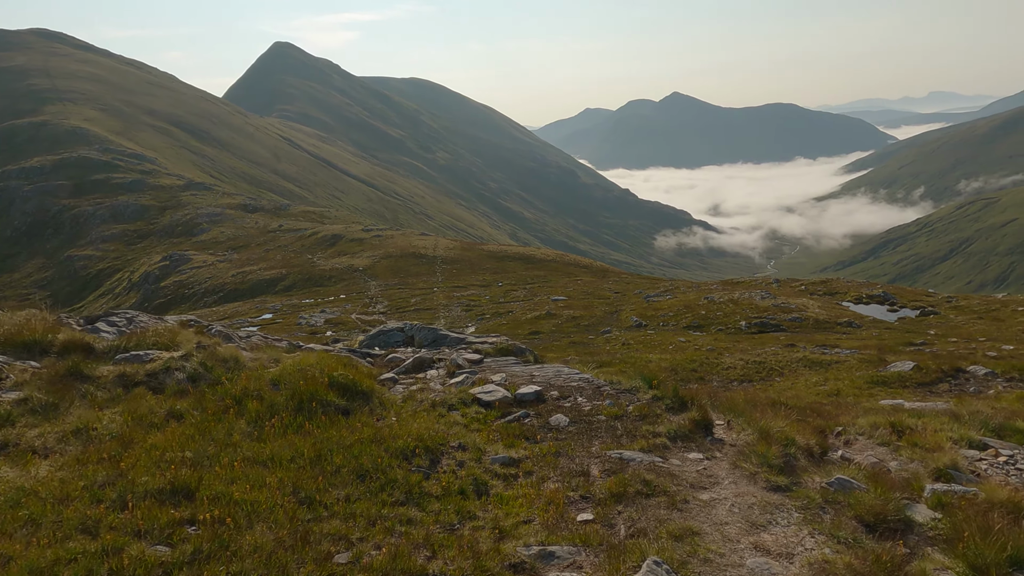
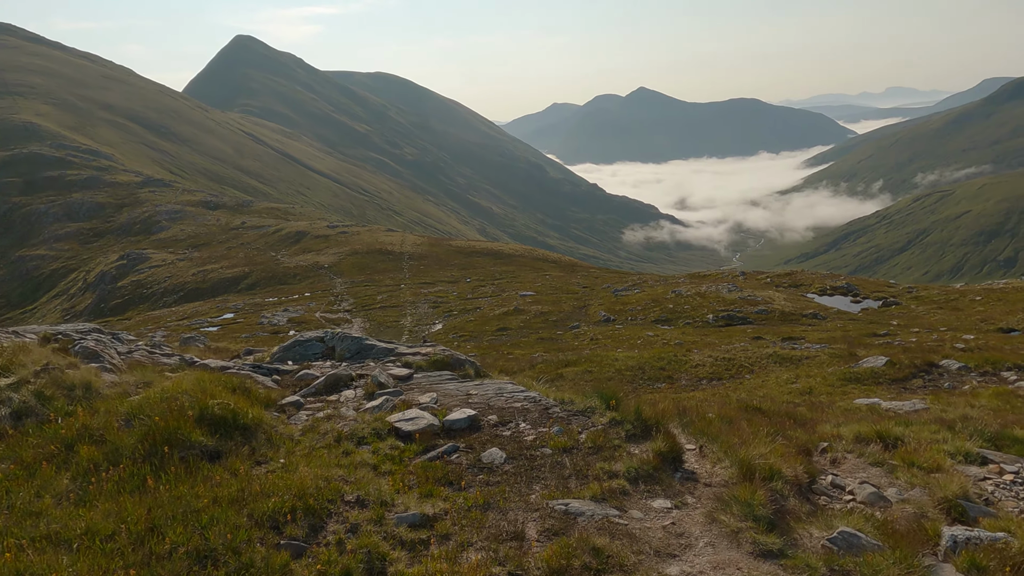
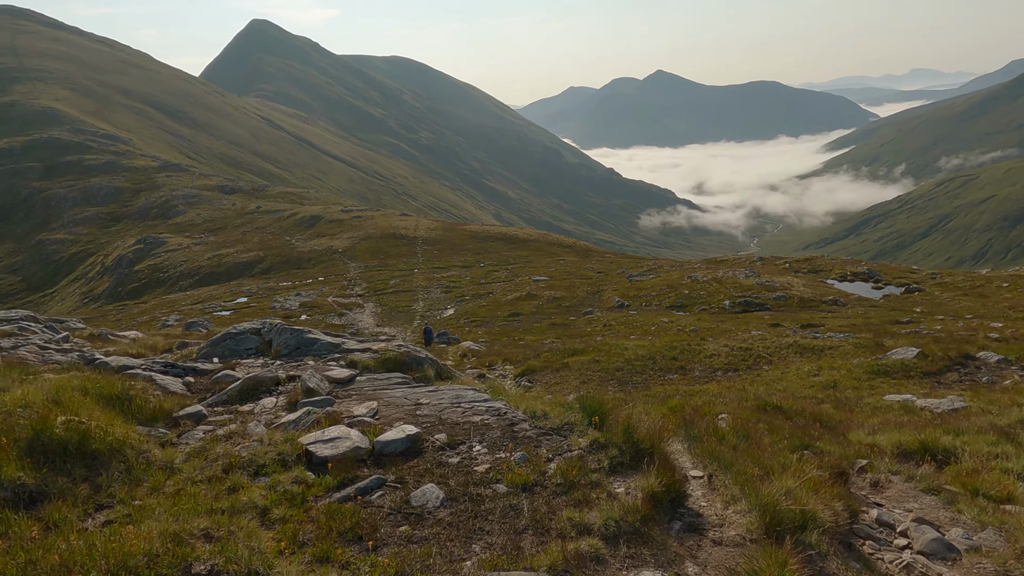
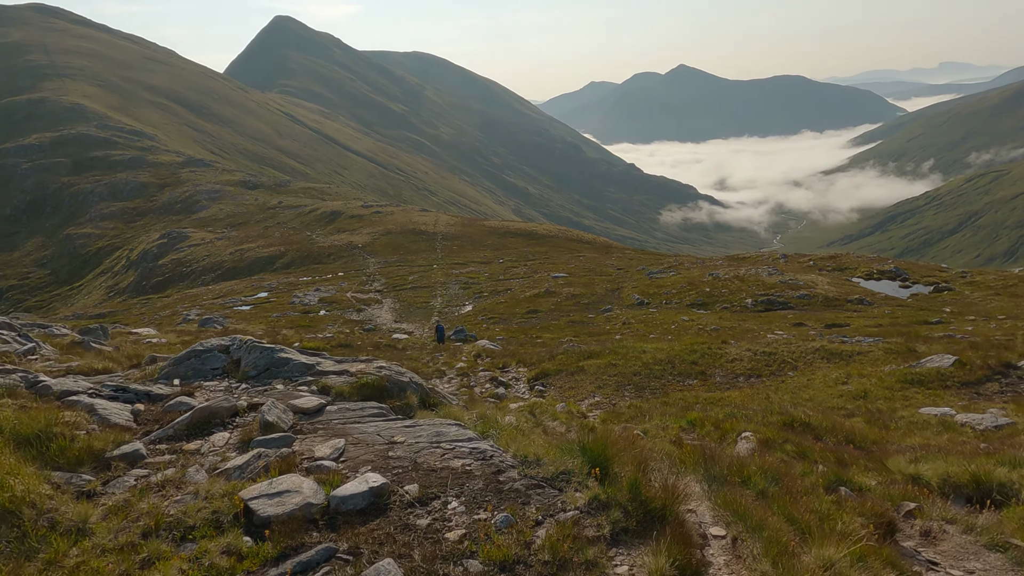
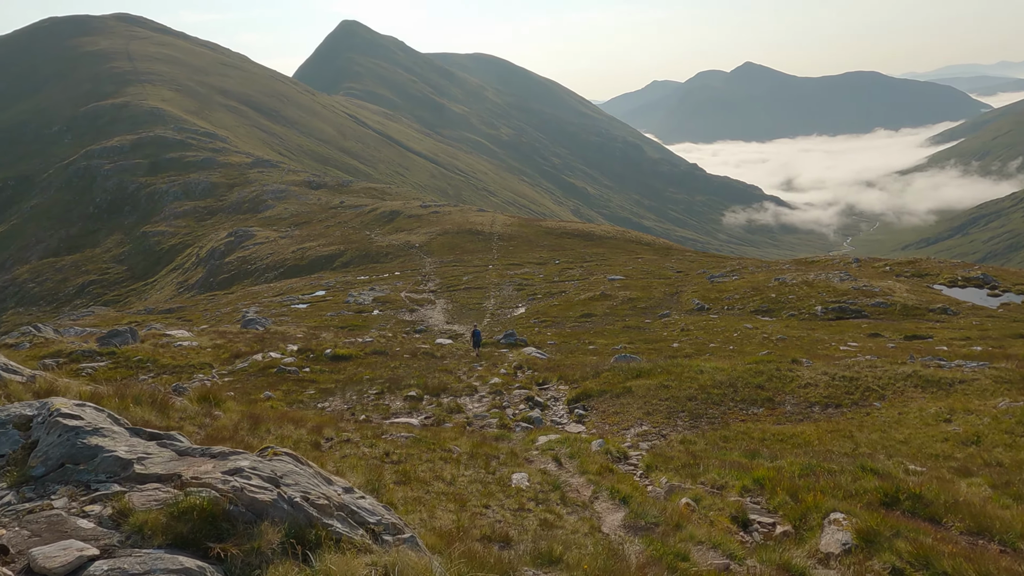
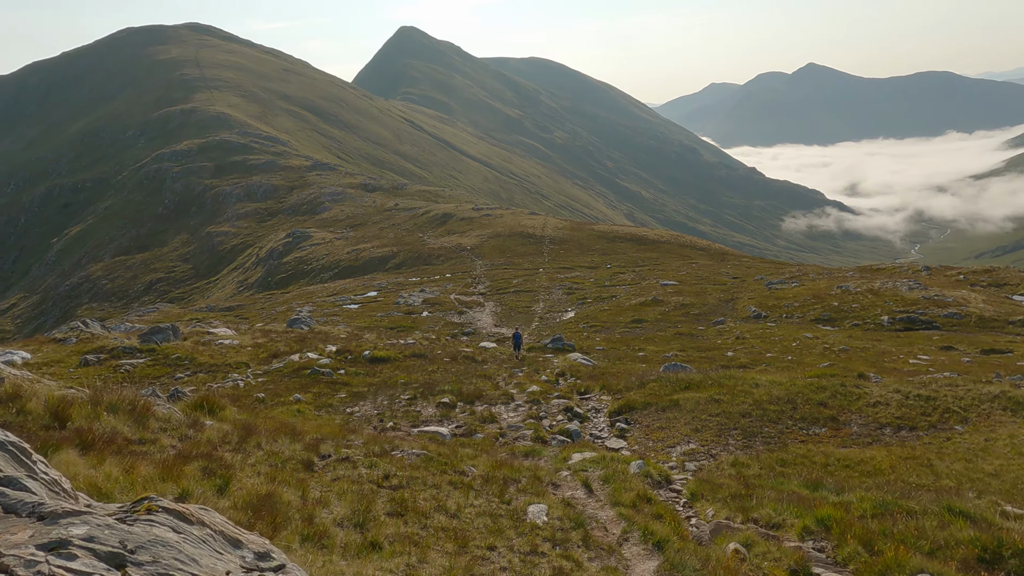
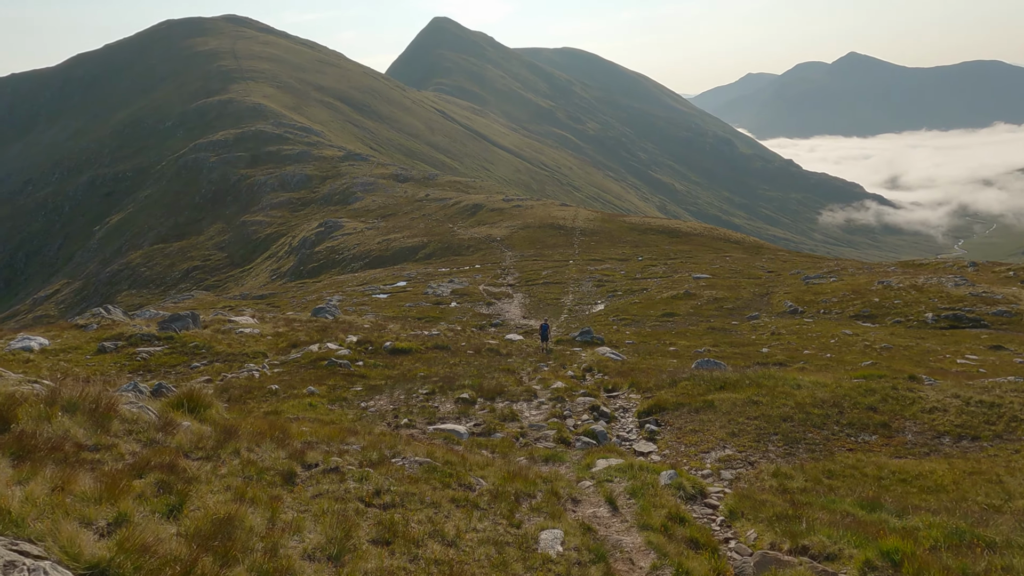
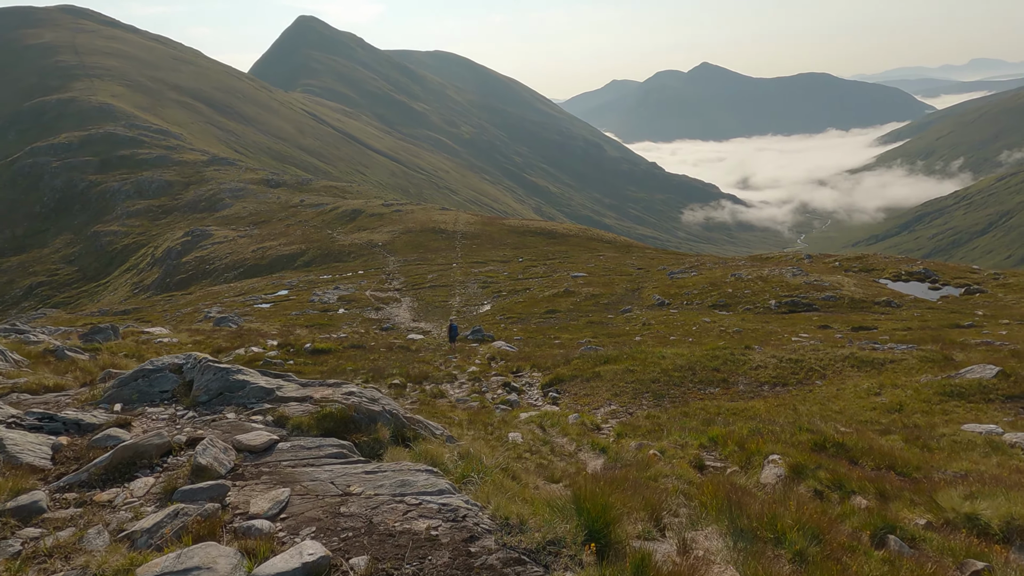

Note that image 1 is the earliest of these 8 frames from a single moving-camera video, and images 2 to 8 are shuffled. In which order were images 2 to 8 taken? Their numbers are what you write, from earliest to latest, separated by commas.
2, 3, 4, 8, 5, 6, 7
